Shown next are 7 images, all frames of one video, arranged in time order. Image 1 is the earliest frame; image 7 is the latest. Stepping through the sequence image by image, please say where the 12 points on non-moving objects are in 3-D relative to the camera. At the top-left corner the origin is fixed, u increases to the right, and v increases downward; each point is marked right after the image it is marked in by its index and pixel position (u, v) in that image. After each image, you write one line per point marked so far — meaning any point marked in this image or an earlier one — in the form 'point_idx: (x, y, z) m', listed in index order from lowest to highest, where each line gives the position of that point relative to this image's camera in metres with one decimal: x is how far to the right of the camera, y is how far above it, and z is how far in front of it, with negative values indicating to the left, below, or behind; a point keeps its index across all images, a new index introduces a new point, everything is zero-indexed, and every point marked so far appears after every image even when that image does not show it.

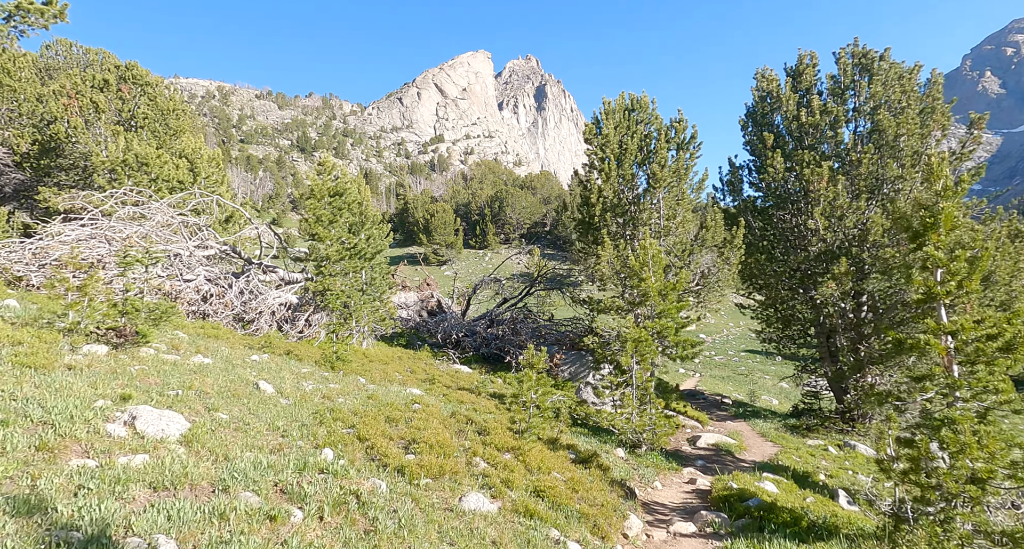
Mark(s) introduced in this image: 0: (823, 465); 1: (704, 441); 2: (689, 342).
0: (+9.0, -5.5, +16.5) m
1: (+5.9, -5.1, +17.5) m
2: (+4.9, -1.9, +15.7) m
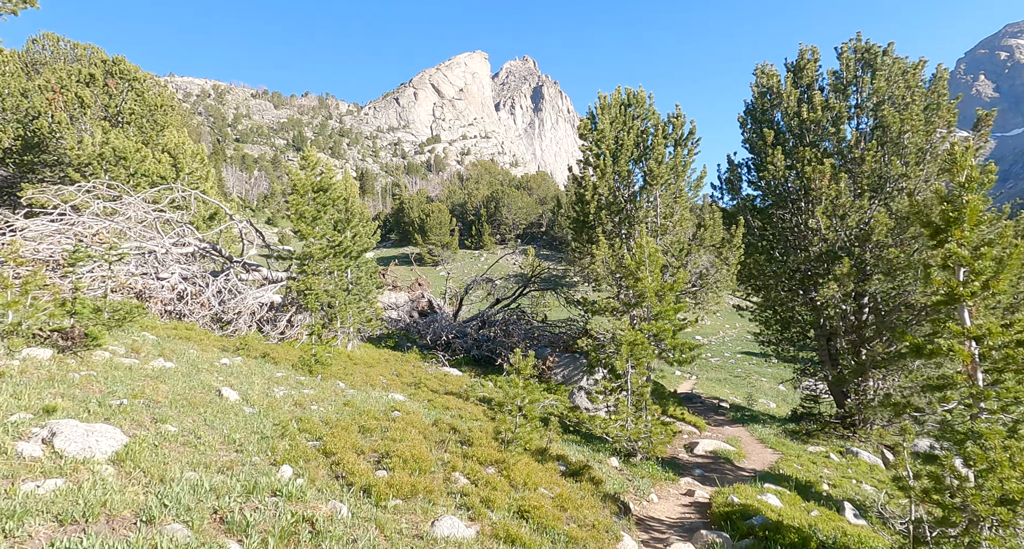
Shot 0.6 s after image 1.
0: (+8.7, -5.6, +15.9) m
1: (+5.6, -5.1, +16.8) m
2: (+4.6, -1.9, +15.1) m
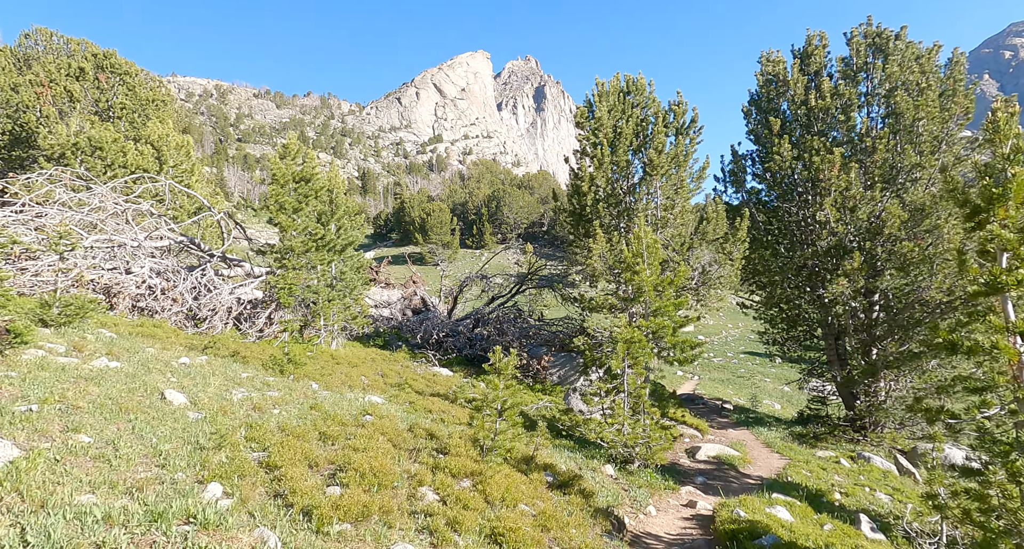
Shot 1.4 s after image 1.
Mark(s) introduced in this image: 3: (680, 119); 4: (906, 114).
0: (+8.4, -5.4, +14.9) m
1: (+5.3, -4.9, +15.8) m
2: (+4.4, -1.7, +14.1) m
3: (+5.8, +5.4, +19.6) m
4: (+12.8, +5.3, +18.6) m
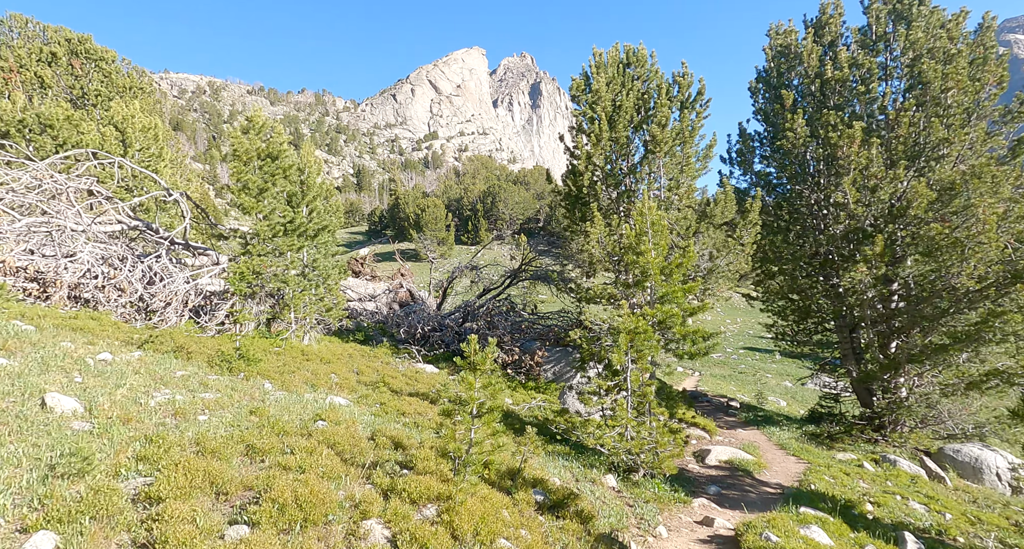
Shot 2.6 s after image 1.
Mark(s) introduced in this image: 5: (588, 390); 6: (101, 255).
0: (+8.2, -5.0, +13.3) m
1: (+5.1, -4.6, +14.2) m
2: (+4.1, -1.3, +12.5) m
3: (+5.4, +5.8, +18.0) m
4: (+12.5, +5.7, +17.0) m
5: (+1.6, -2.5, +12.1) m
6: (-10.4, +0.5, +14.5) m
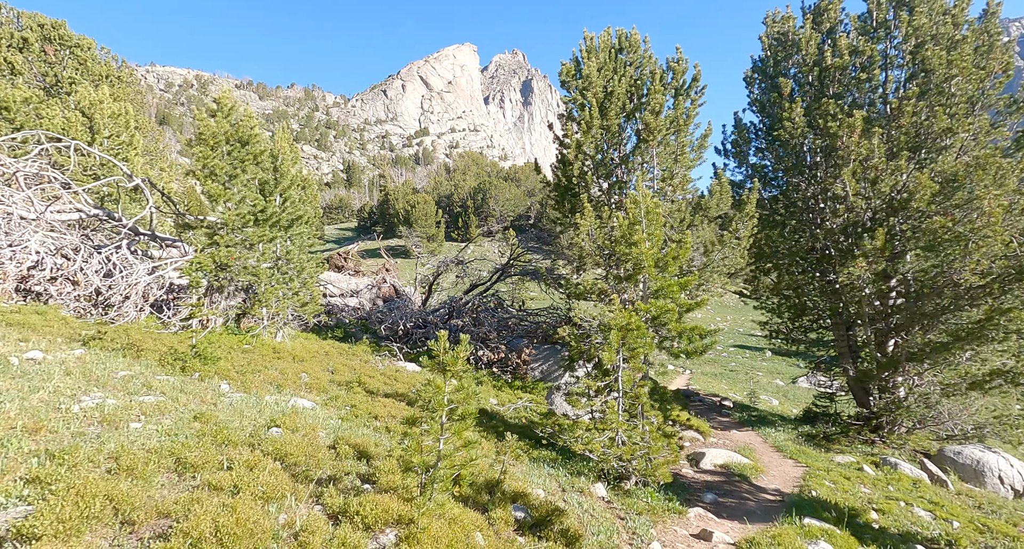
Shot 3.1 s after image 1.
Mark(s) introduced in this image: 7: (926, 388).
0: (+7.8, -4.9, +12.6) m
1: (+4.7, -4.4, +13.5) m
2: (+3.8, -1.2, +11.7) m
3: (+5.0, +5.9, +17.2) m
4: (+12.1, +5.8, +16.3) m
5: (+1.3, -2.3, +11.3) m
6: (-10.8, +0.7, +13.5) m
7: (+12.7, -3.5, +17.5) m
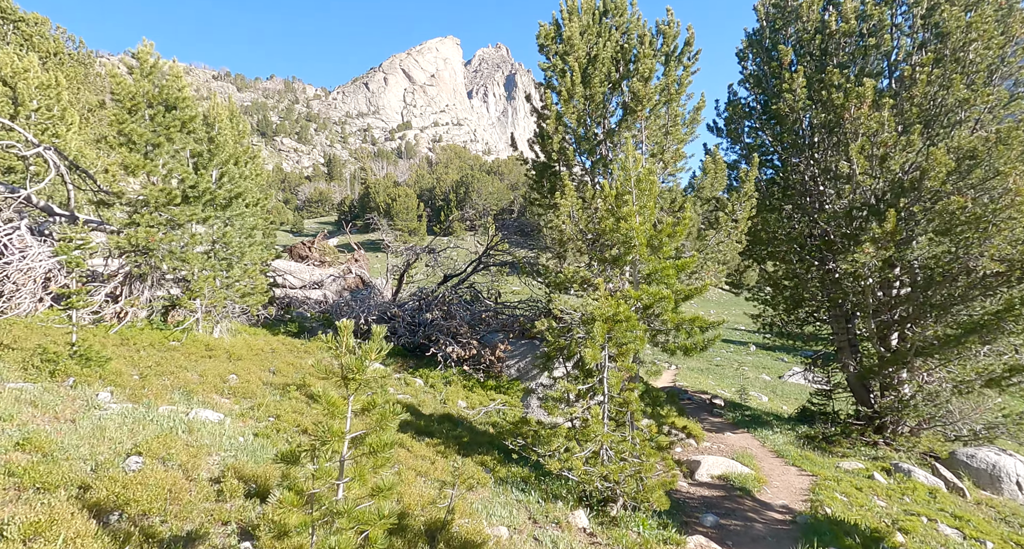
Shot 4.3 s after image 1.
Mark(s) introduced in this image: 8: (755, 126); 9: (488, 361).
0: (+7.2, -4.6, +11.1) m
1: (+4.0, -4.1, +11.8) m
2: (+3.2, -0.9, +10.0) m
3: (+4.3, +6.3, +15.5) m
4: (+11.4, +6.2, +14.8) m
5: (+0.7, -2.0, +9.5) m
6: (-11.4, +1.0, +11.4) m
7: (+11.9, -3.1, +16.1) m
8: (+8.1, +4.9, +18.9) m
9: (-0.7, -2.7, +17.9) m
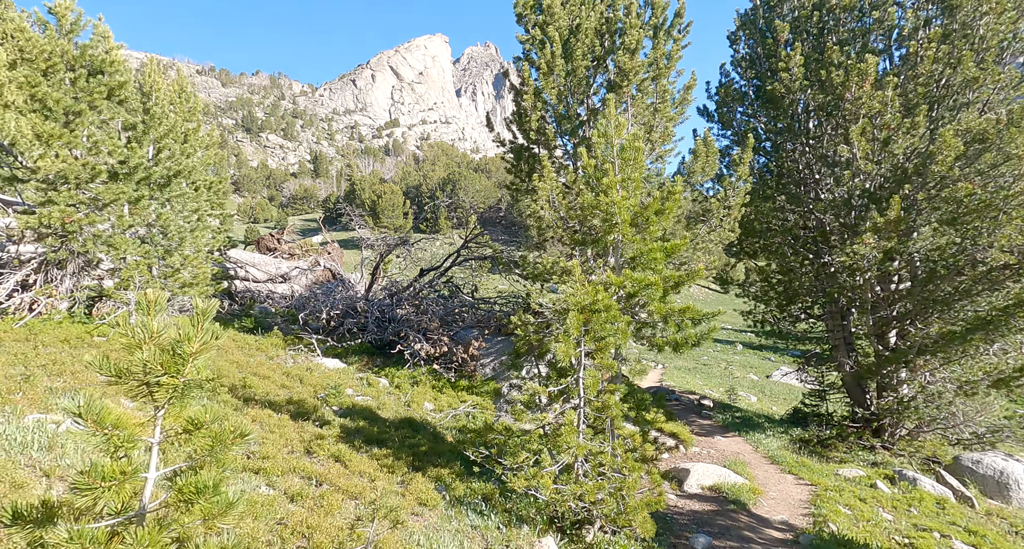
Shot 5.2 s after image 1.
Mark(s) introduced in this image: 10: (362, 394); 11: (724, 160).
0: (+6.6, -4.4, +9.9) m
1: (+3.5, -3.9, +10.6) m
2: (+2.6, -0.7, +8.8) m
3: (+3.7, +6.5, +14.3) m
4: (+10.8, +6.4, +13.7) m
5: (+0.1, -1.8, +8.2) m
6: (-12.0, +1.3, +9.8) m
7: (+11.3, -2.9, +15.1) m
8: (+7.4, +5.1, +17.8) m
9: (-1.4, -2.5, +16.6) m
10: (-3.5, -2.7, +13.2) m
11: (+6.4, +3.5, +17.4) m
